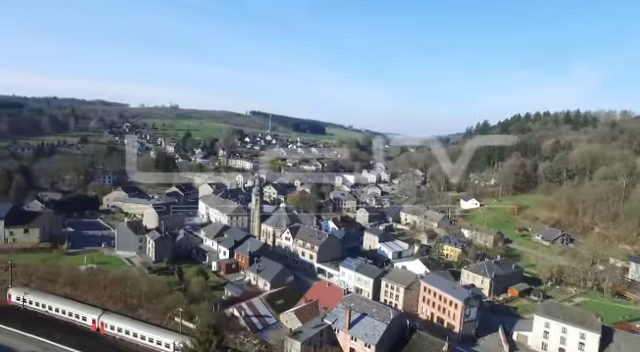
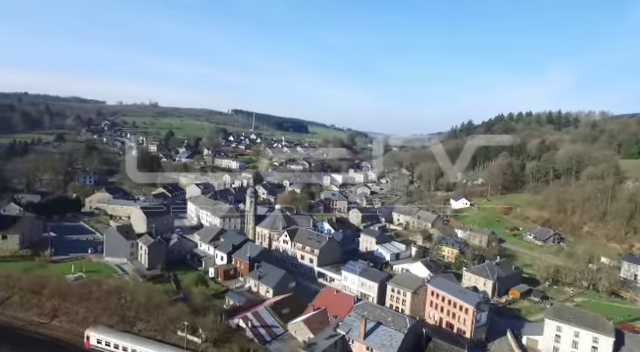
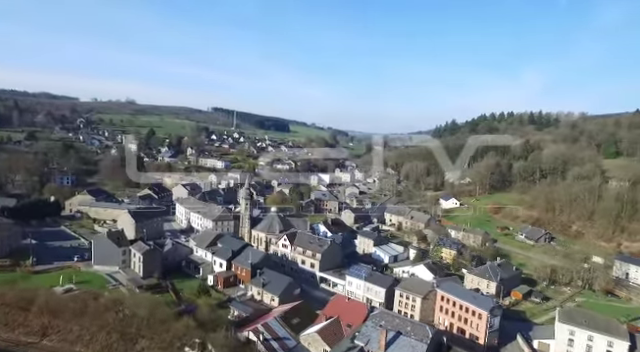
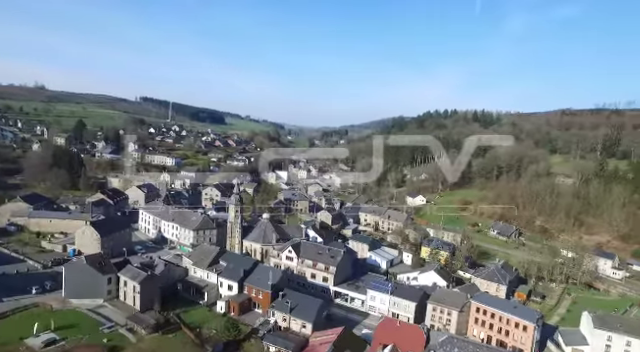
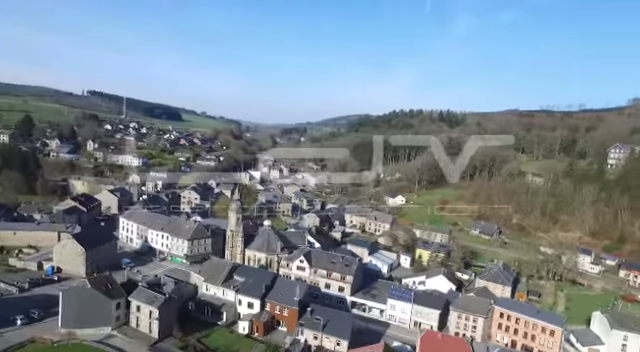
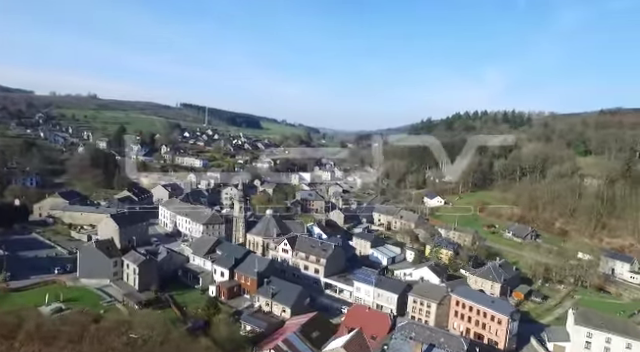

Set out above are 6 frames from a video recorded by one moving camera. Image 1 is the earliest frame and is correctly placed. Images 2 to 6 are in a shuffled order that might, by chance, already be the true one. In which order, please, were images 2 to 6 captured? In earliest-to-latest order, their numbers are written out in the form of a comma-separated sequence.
2, 3, 6, 4, 5
